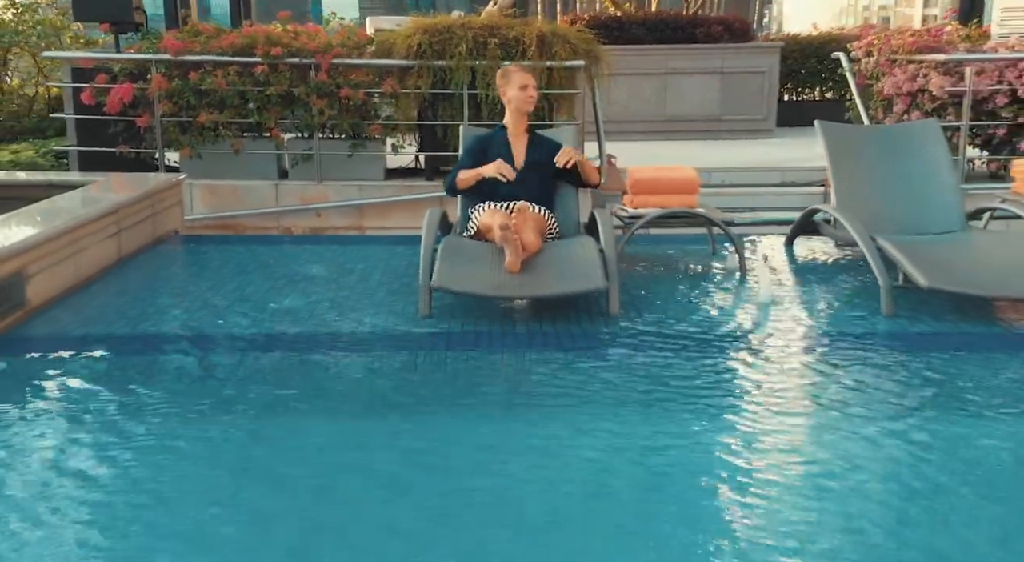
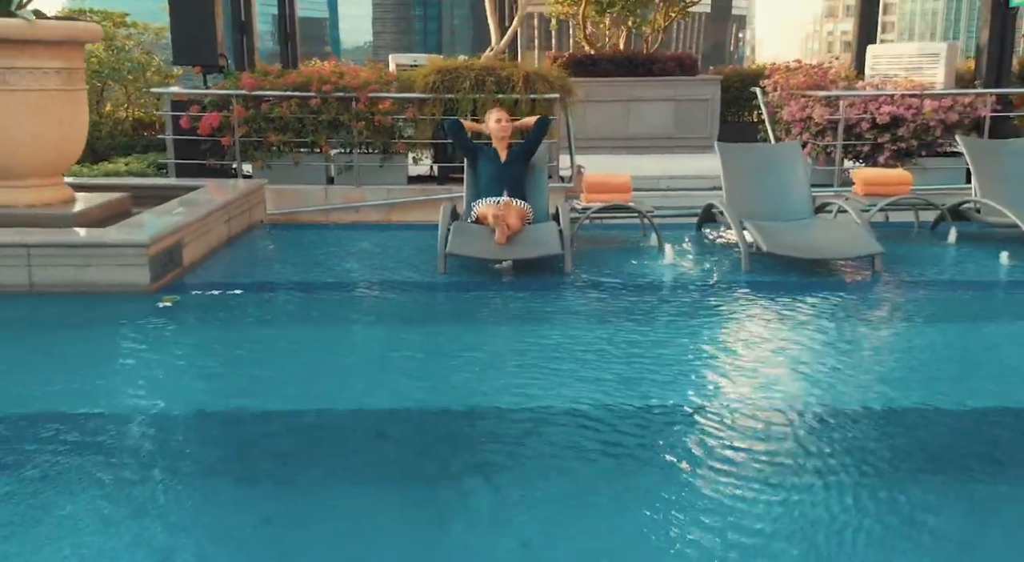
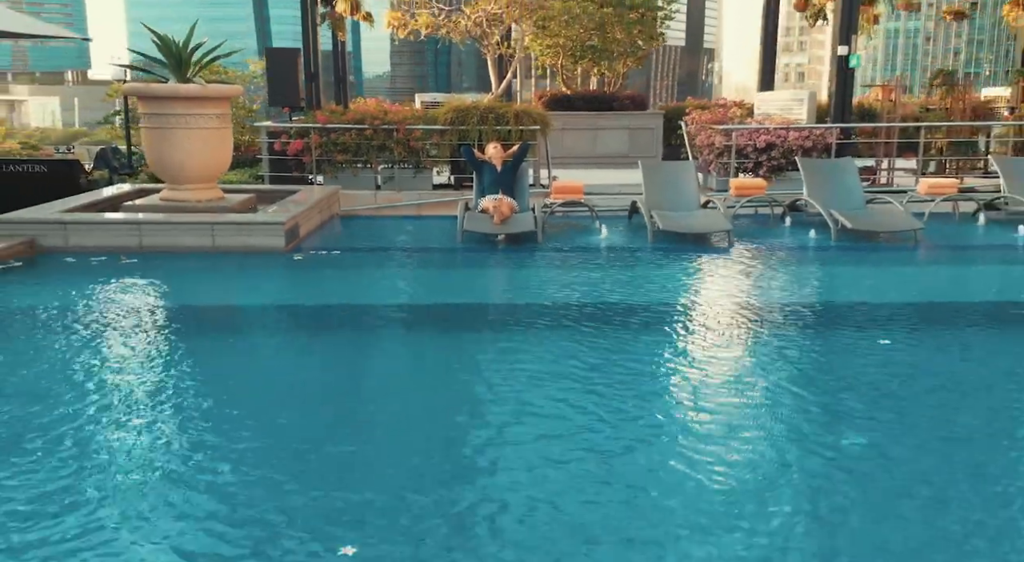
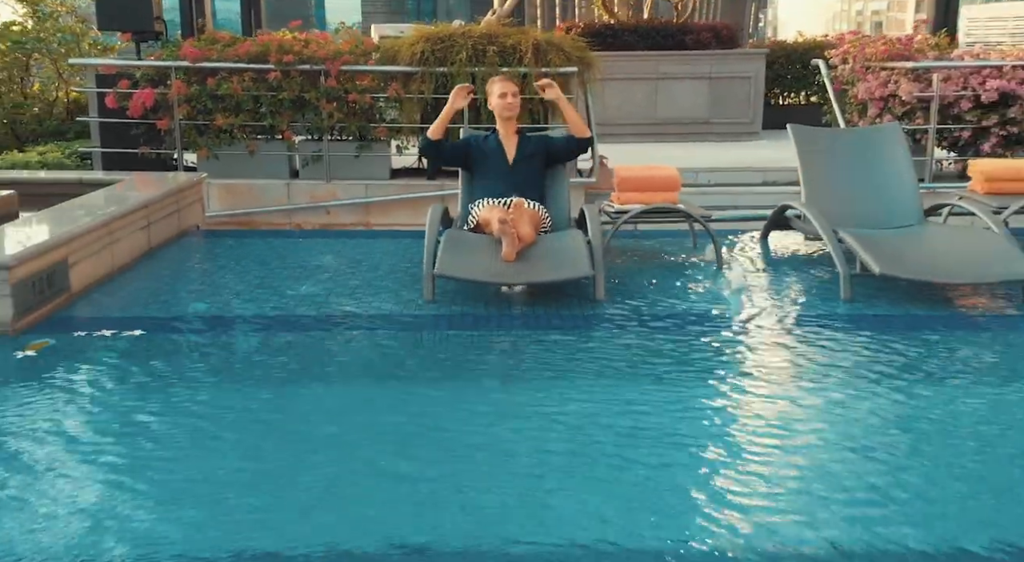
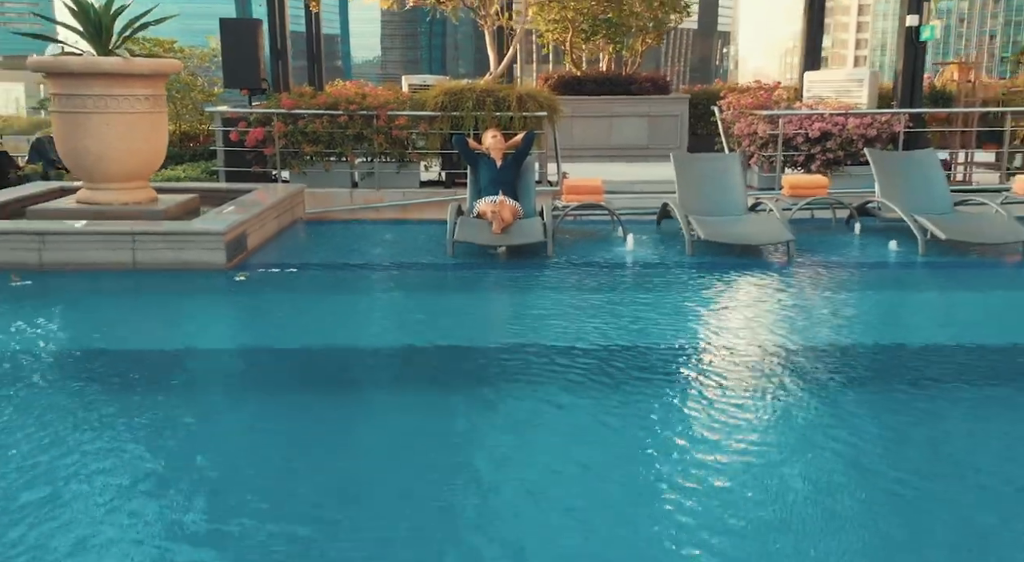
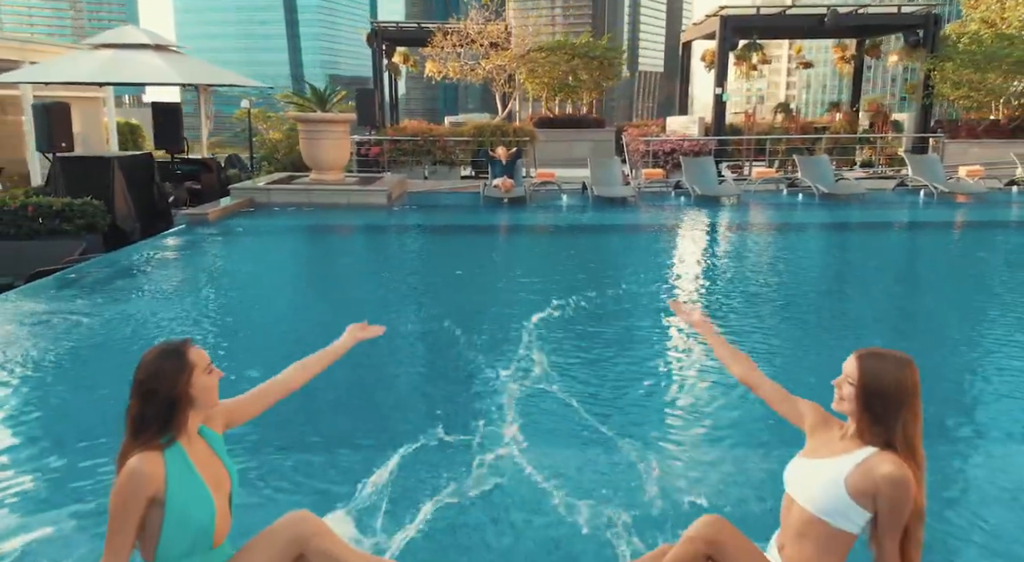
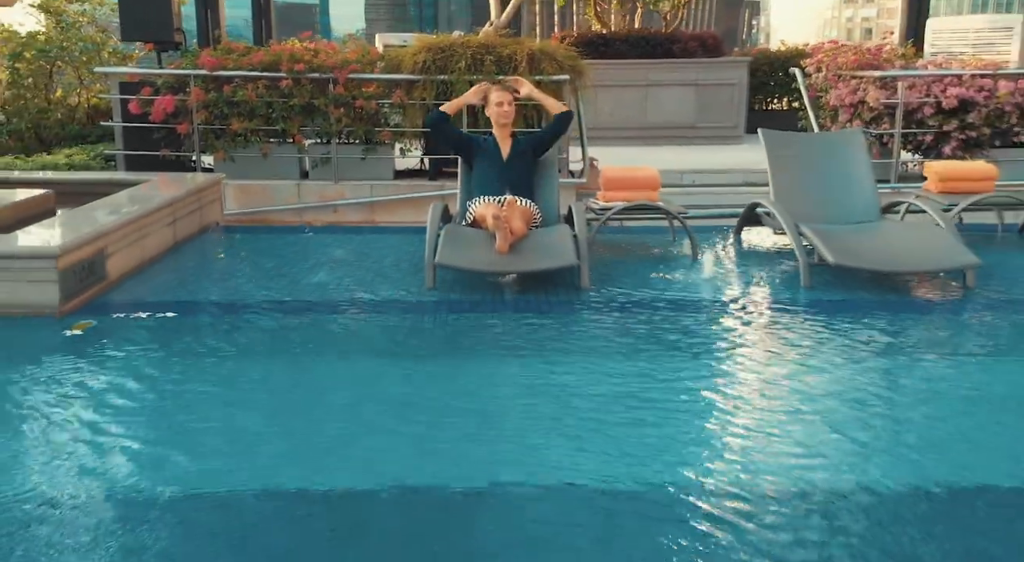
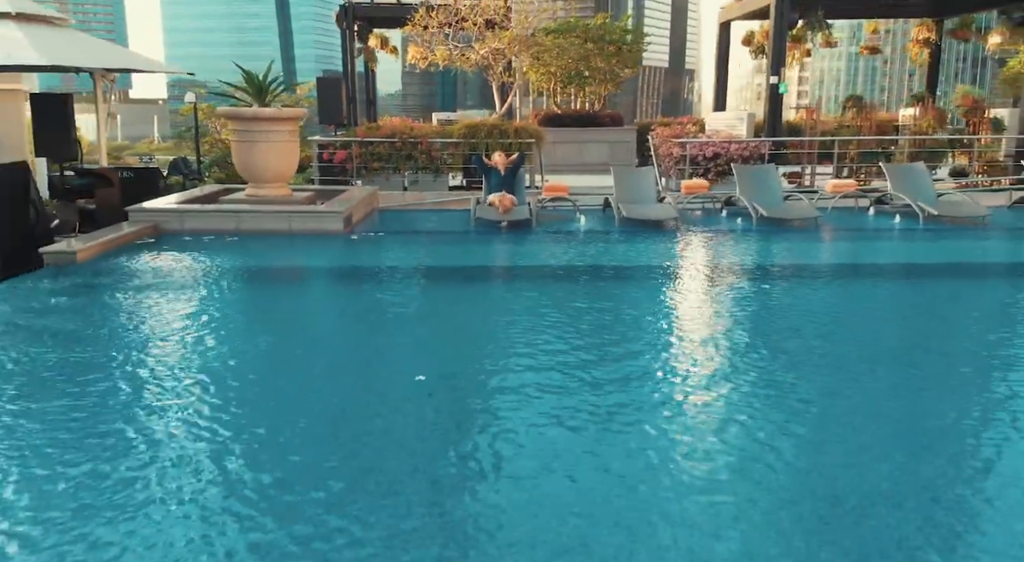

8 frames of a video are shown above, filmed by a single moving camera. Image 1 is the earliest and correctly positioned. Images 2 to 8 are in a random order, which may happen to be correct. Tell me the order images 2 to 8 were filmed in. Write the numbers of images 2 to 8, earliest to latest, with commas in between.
4, 7, 2, 5, 3, 8, 6
